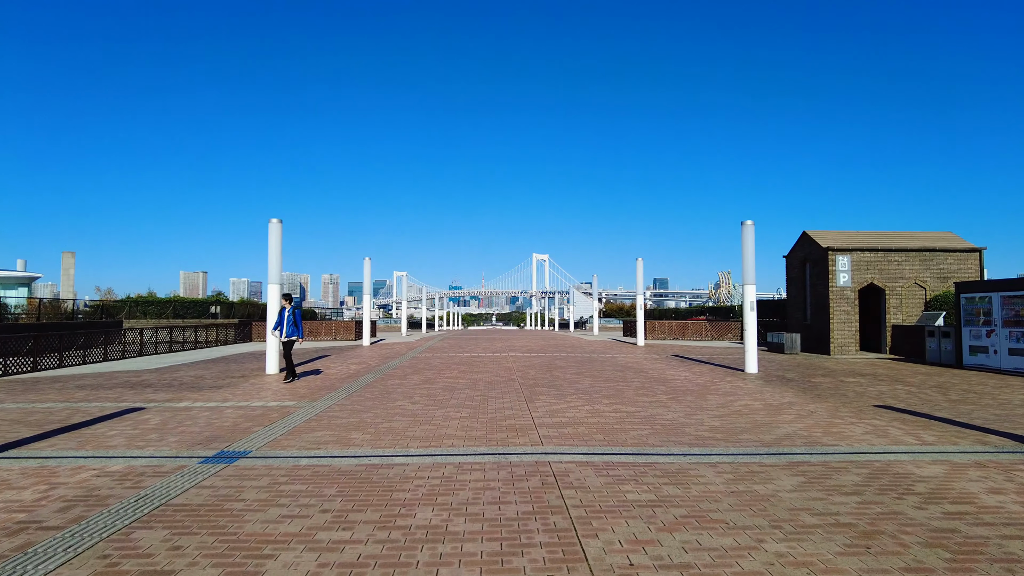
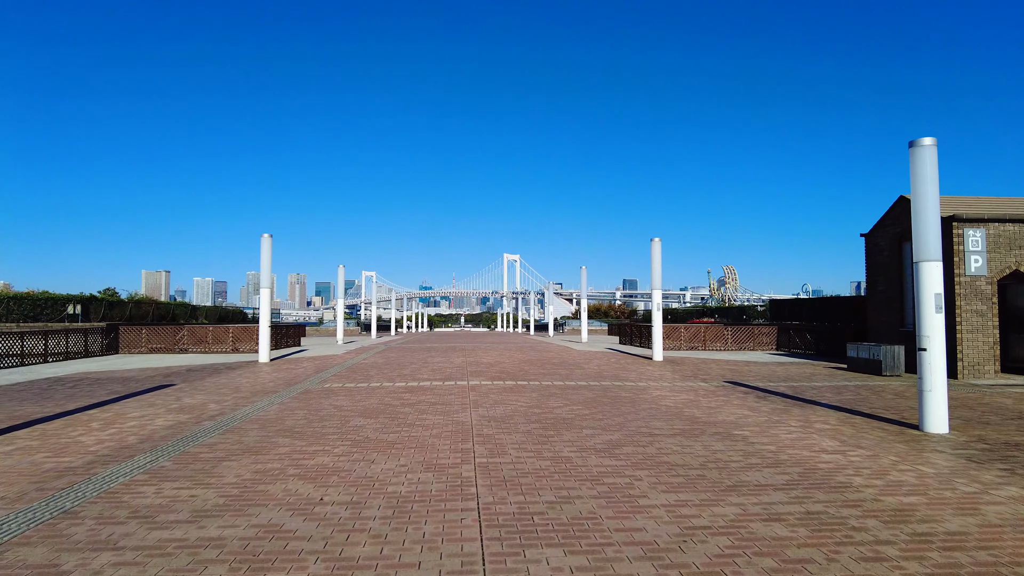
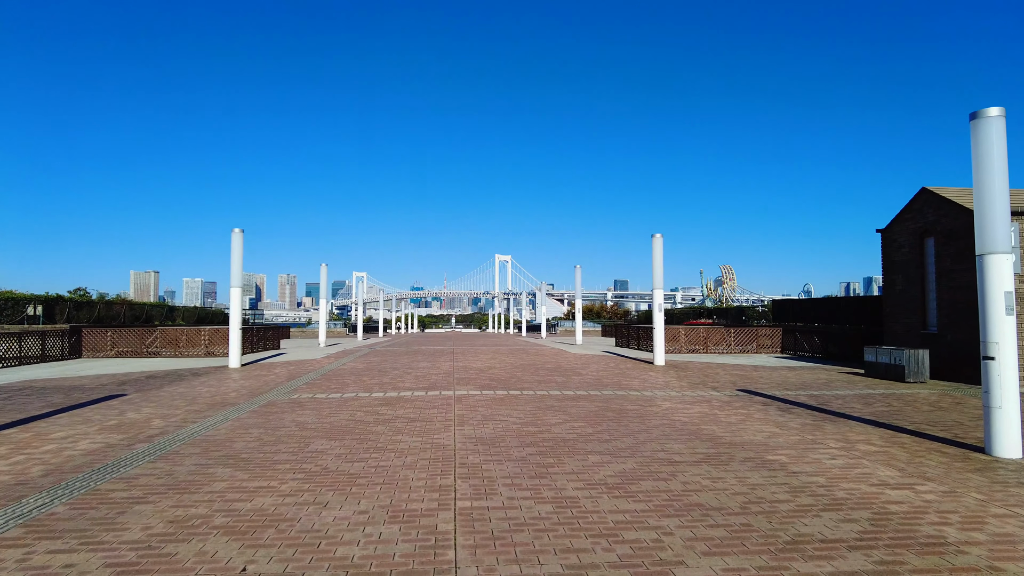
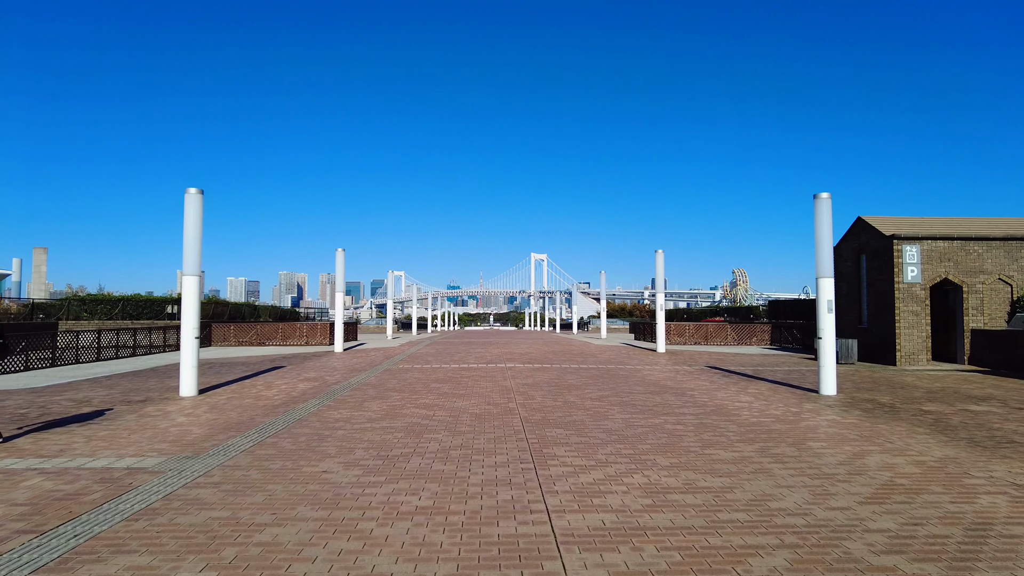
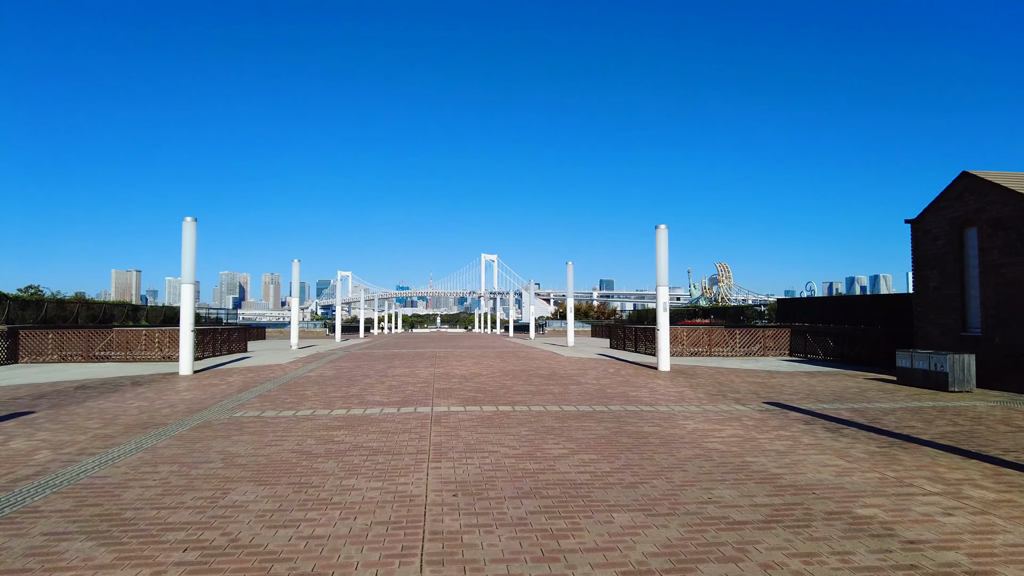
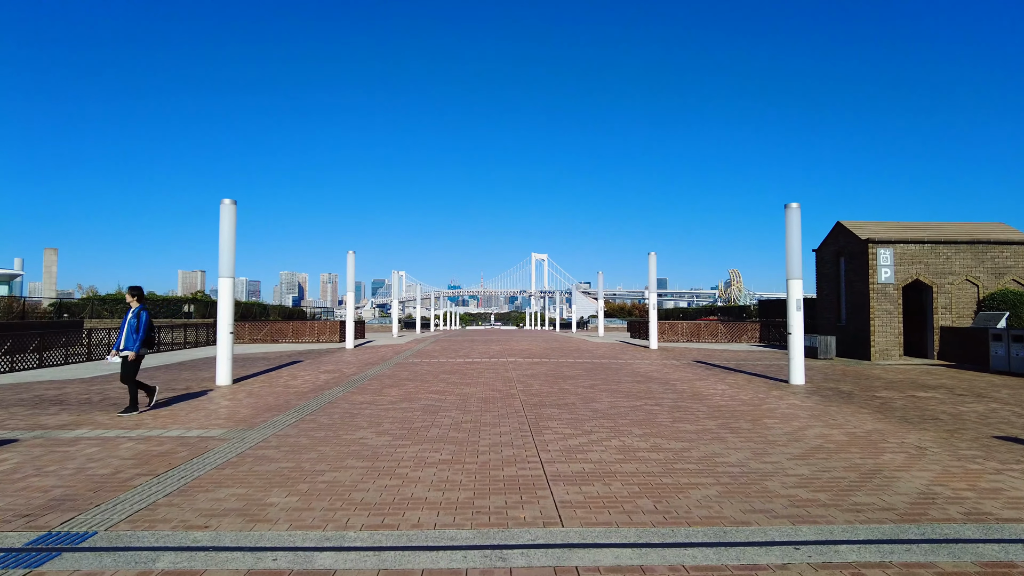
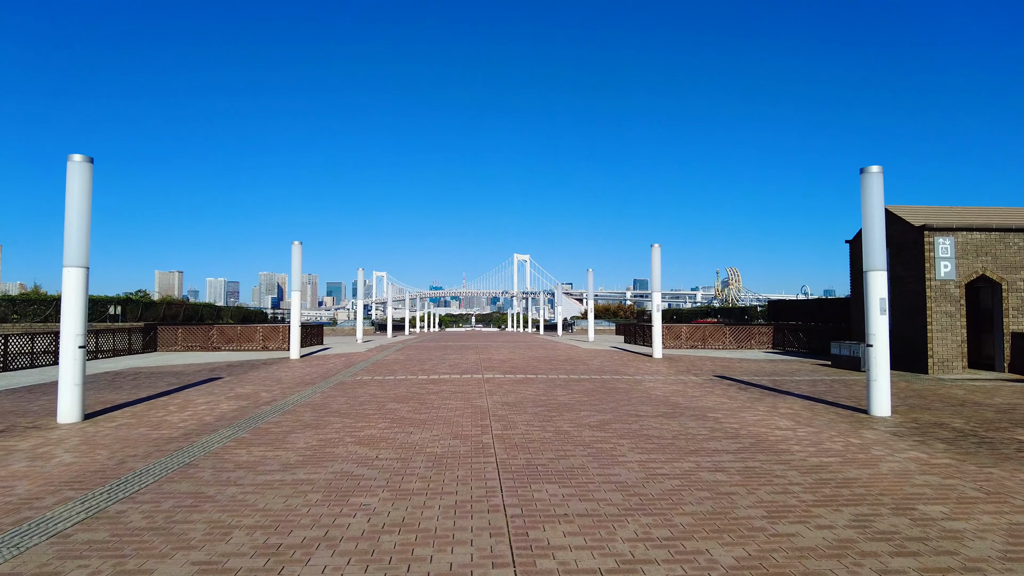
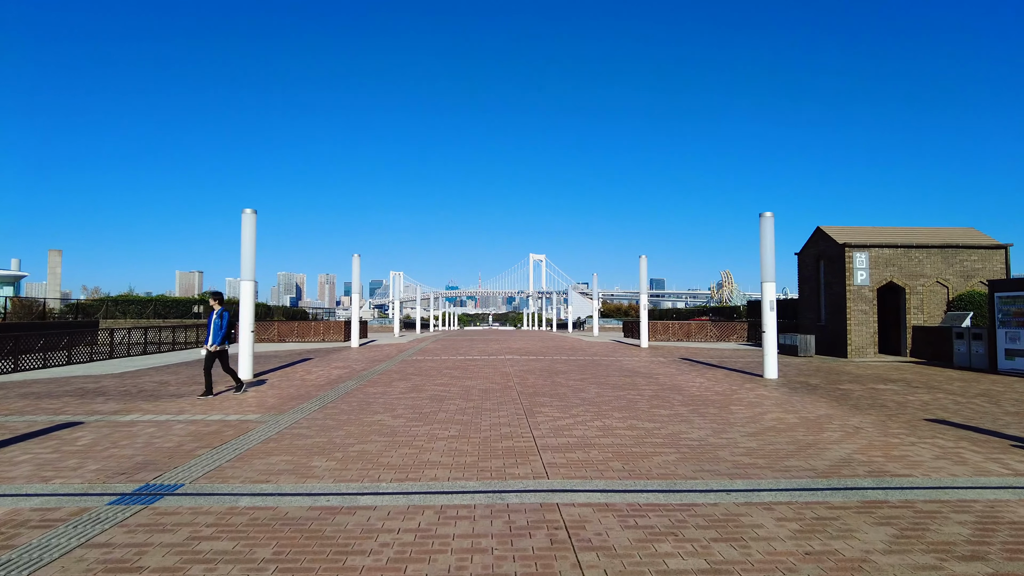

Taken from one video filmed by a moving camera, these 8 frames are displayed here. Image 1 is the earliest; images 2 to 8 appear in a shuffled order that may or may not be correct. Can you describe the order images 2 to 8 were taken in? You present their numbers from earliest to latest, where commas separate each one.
8, 6, 4, 7, 2, 3, 5
